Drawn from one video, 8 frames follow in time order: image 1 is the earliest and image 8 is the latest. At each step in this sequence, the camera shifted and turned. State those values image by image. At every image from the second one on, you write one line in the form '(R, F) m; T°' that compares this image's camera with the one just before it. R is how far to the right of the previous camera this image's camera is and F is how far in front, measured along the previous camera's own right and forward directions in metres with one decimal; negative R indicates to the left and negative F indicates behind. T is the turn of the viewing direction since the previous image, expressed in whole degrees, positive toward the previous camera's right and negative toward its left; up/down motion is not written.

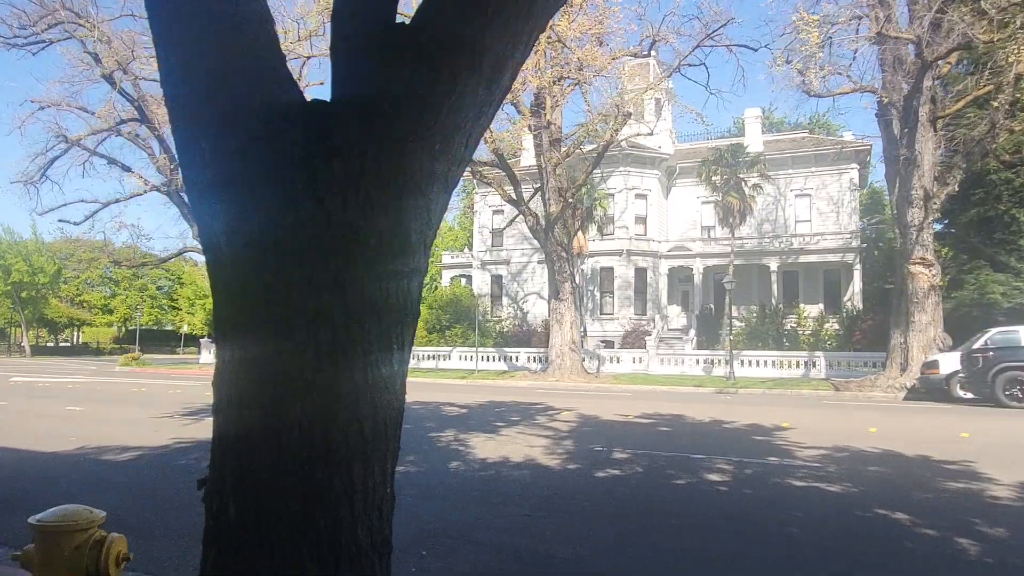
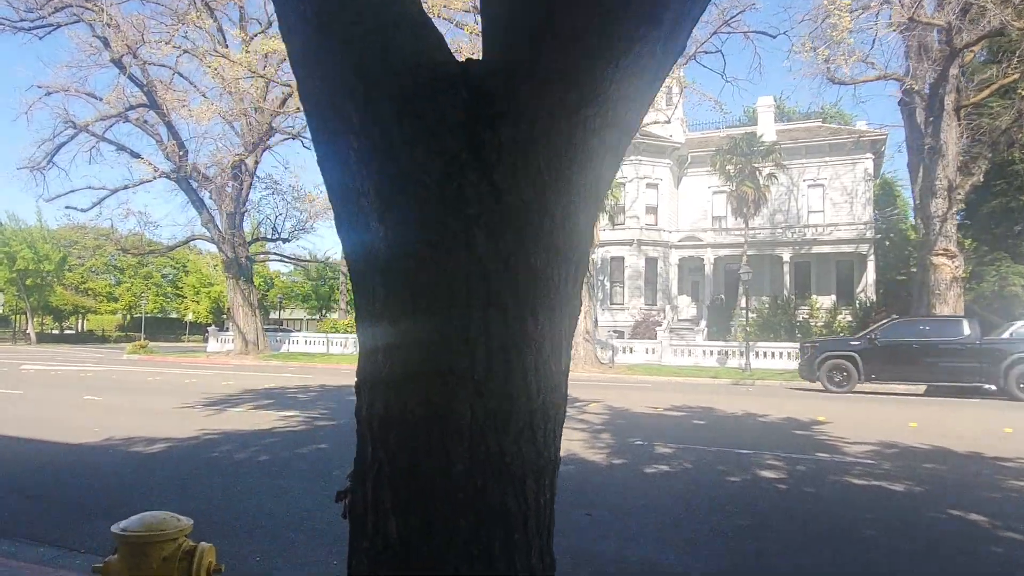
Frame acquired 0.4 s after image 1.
(-0.4, +0.3) m; 0°
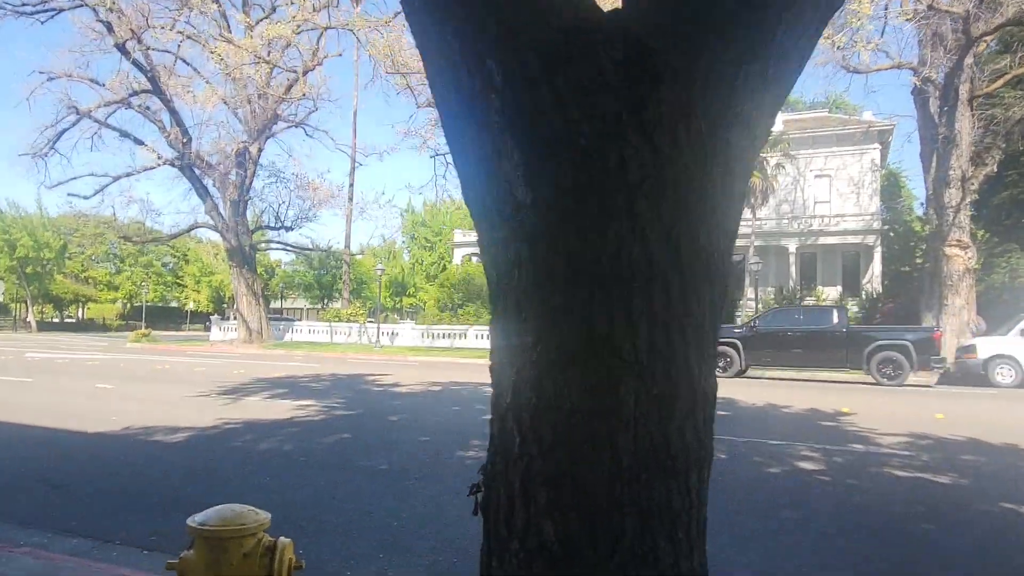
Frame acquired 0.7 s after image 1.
(-0.3, +0.2) m; 0°
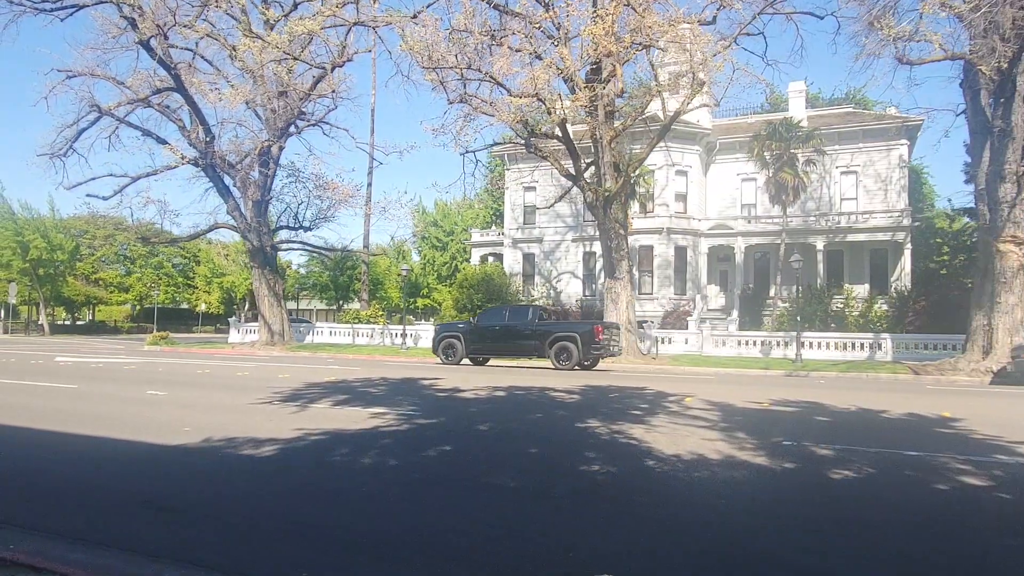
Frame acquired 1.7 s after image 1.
(-1.1, +0.6) m; 0°
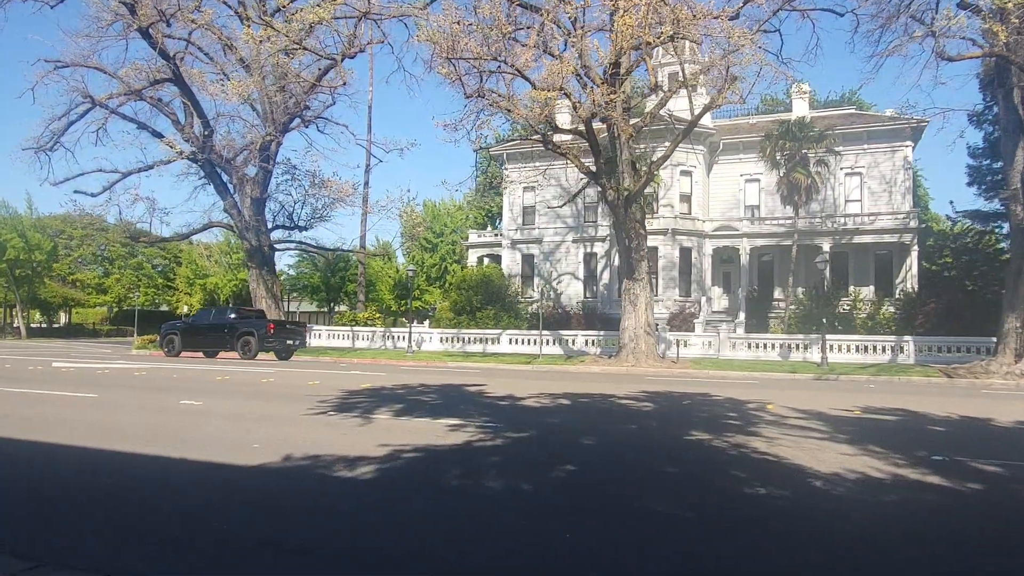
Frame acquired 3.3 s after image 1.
(-1.4, +0.9) m; +2°
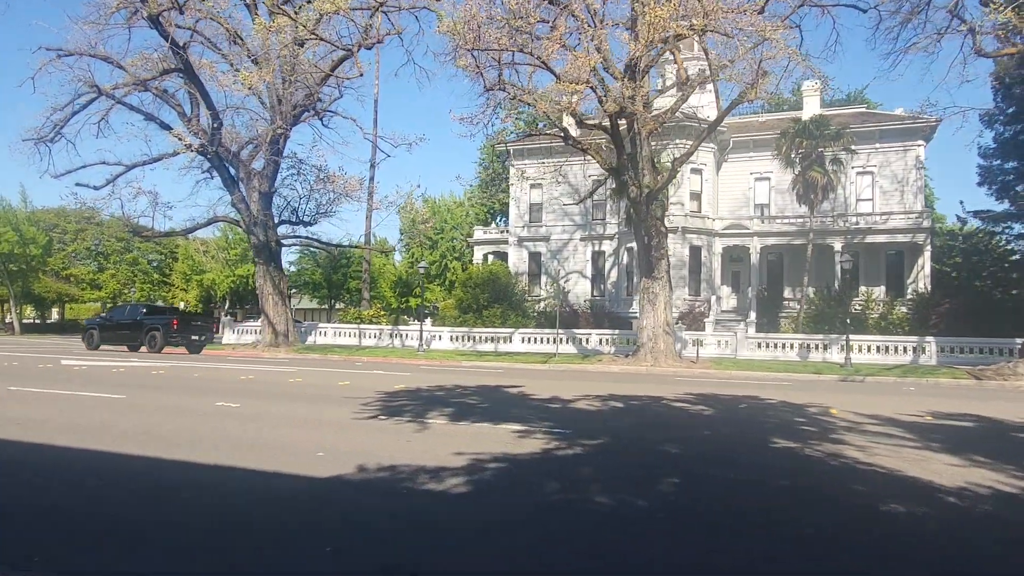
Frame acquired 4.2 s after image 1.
(-0.9, +0.5) m; +1°
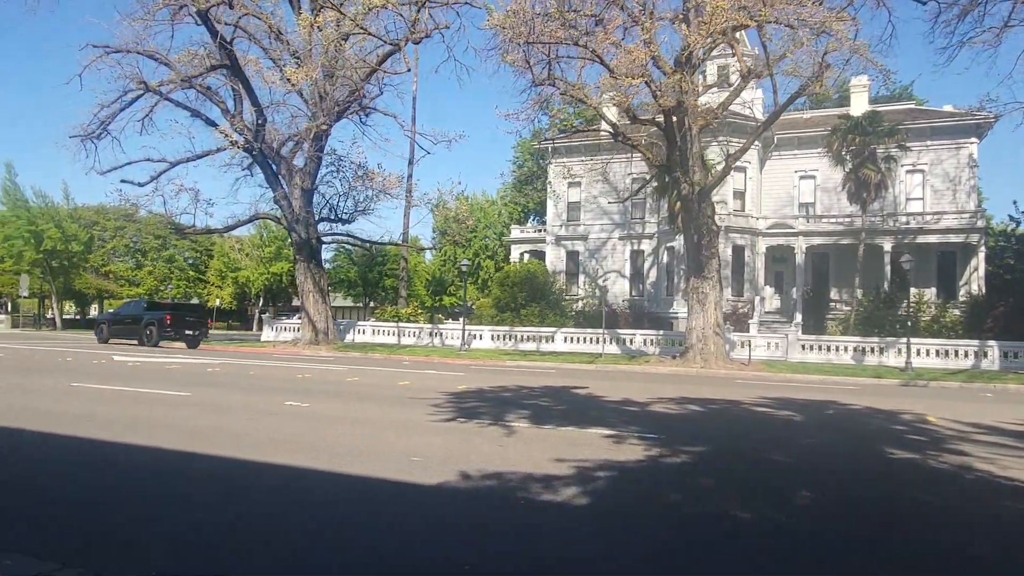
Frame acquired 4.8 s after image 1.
(-0.7, +0.4) m; -2°
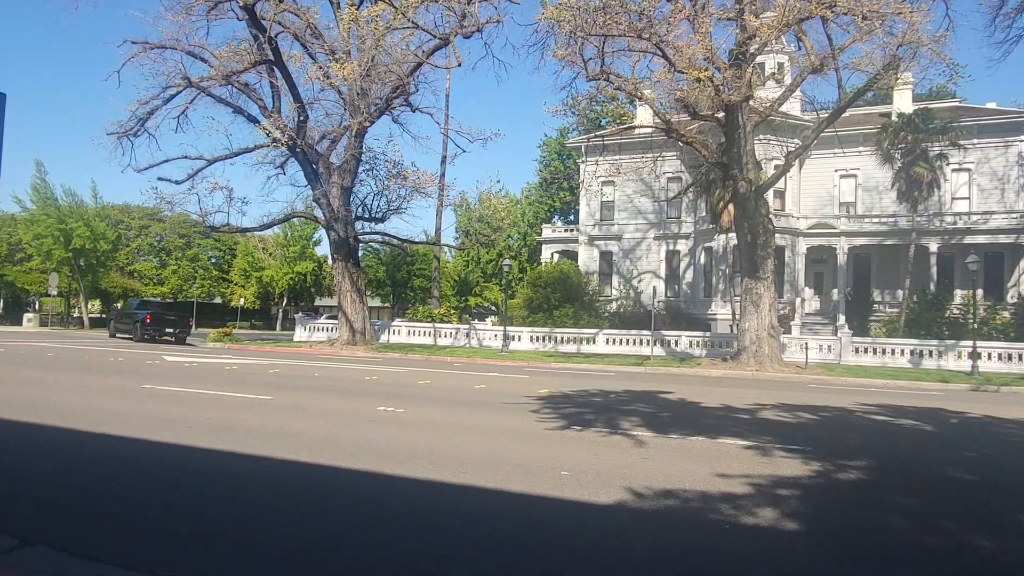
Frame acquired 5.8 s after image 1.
(-1.2, +0.6) m; -1°
